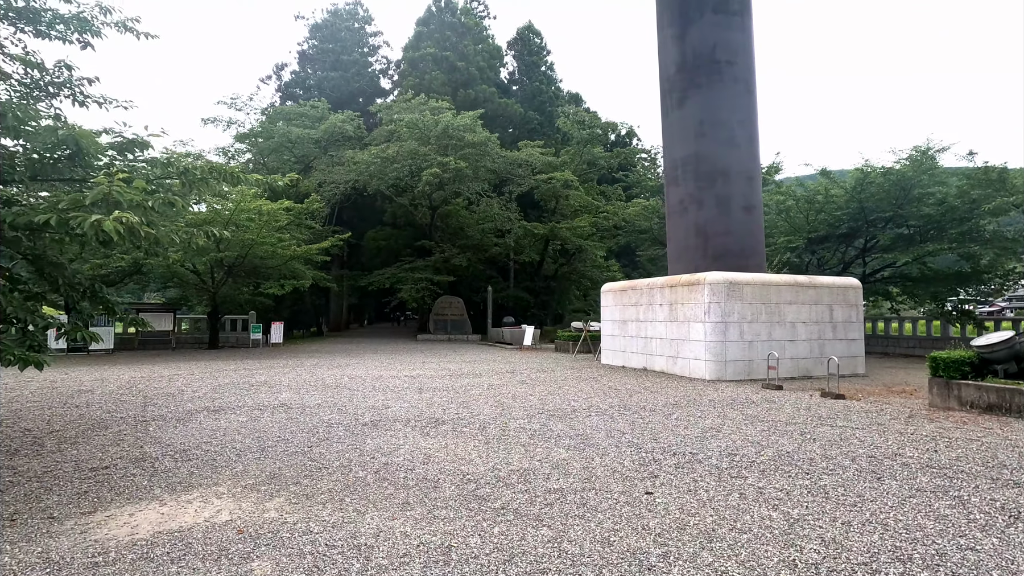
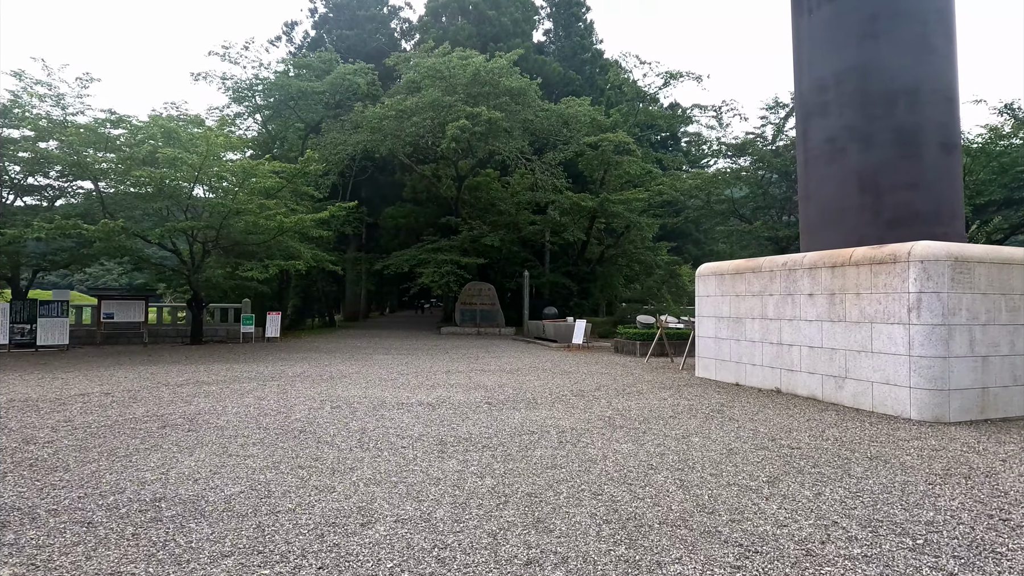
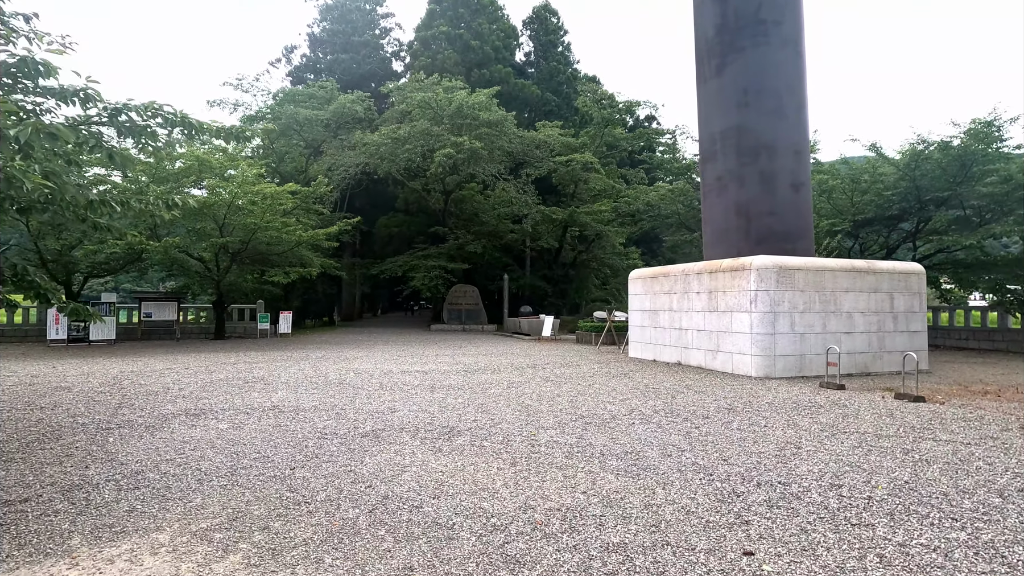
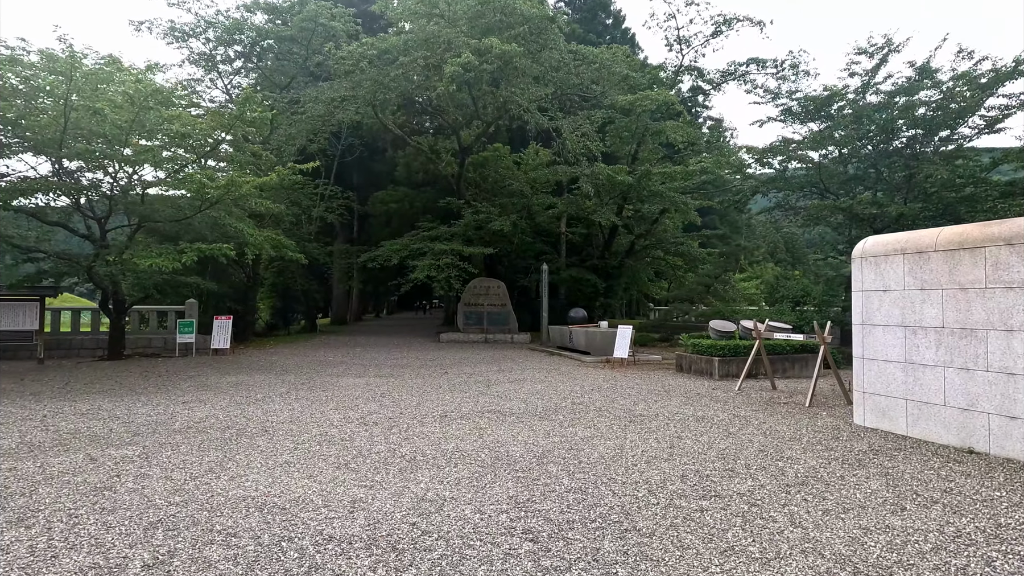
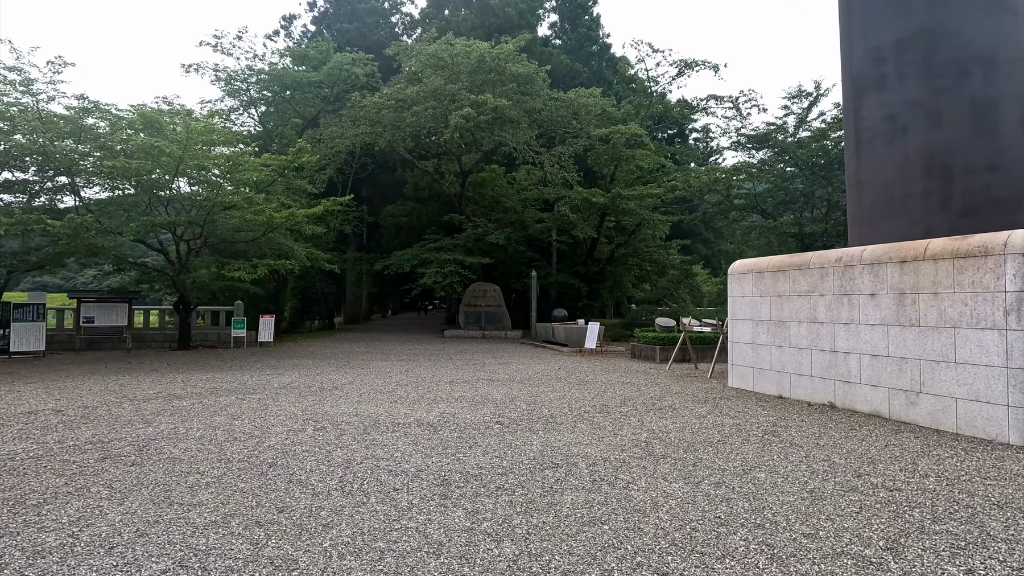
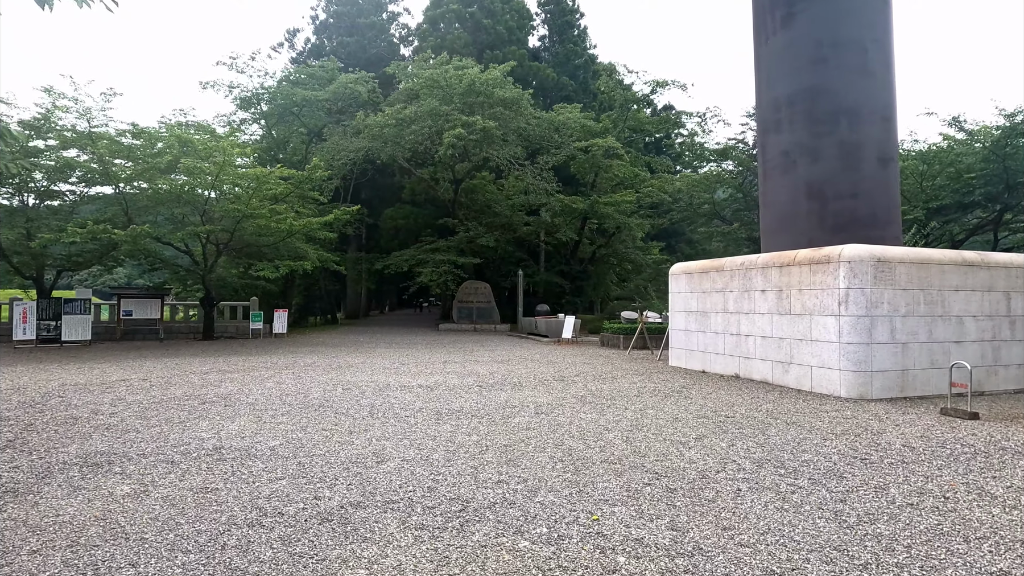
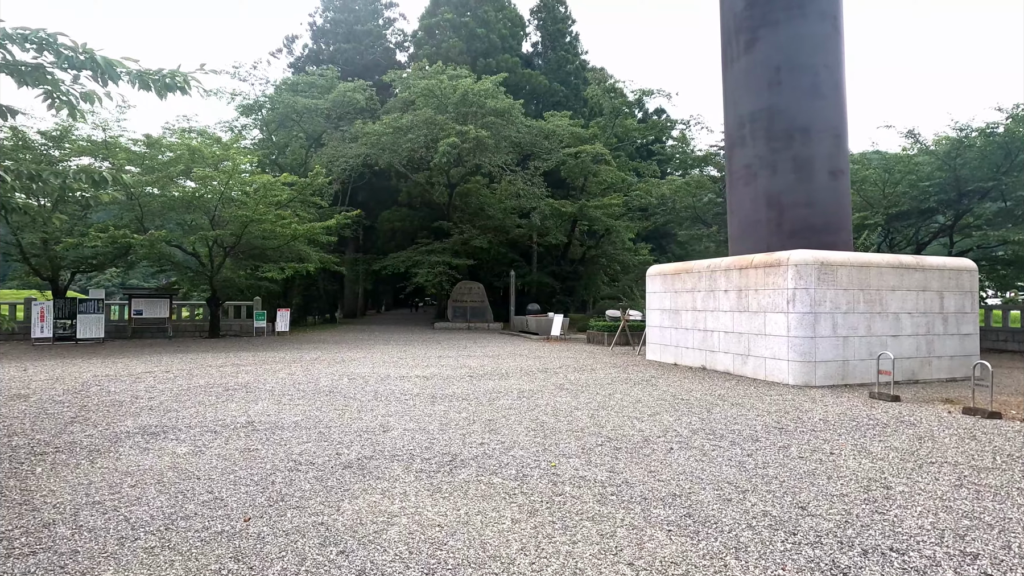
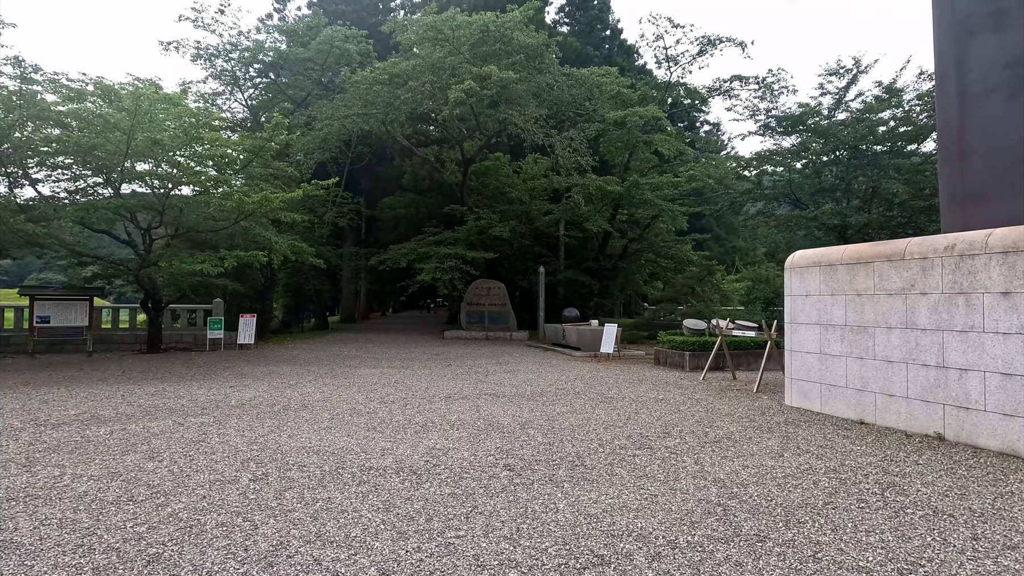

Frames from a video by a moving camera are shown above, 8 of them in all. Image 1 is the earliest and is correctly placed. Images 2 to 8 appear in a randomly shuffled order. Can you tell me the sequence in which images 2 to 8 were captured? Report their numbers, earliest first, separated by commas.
3, 7, 6, 2, 5, 8, 4
